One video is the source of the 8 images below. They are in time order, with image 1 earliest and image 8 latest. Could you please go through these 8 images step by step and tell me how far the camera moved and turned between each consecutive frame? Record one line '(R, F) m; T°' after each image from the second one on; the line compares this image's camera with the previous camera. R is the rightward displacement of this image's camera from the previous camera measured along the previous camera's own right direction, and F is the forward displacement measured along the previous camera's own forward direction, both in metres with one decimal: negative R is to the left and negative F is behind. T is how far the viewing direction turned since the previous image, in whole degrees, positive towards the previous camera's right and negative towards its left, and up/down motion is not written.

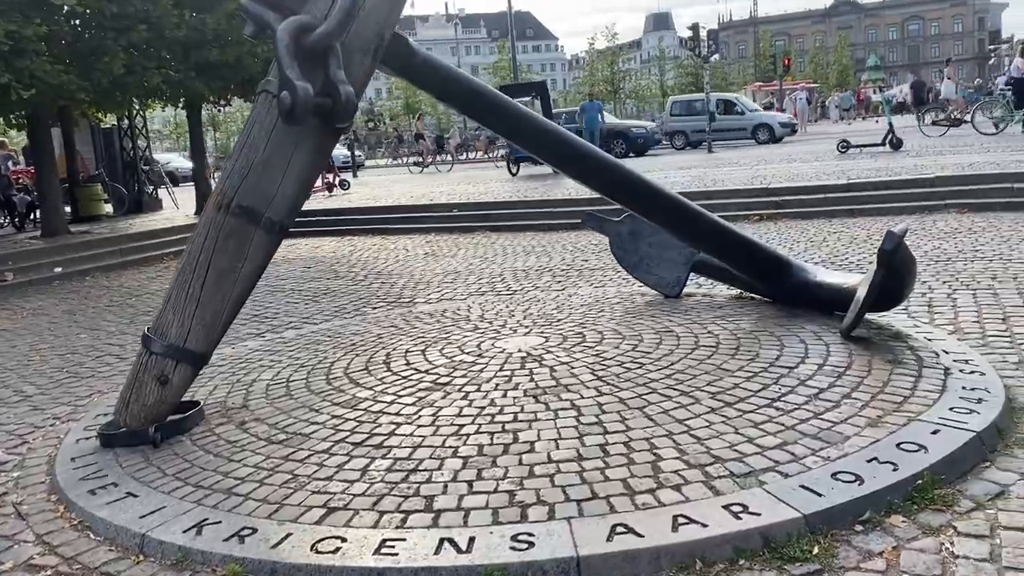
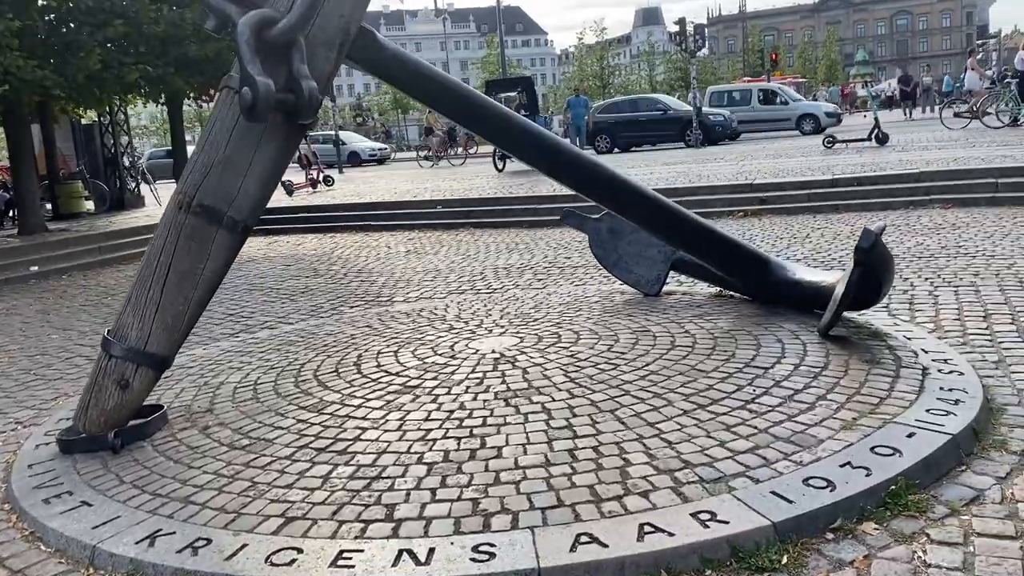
(+0.1, +0.1) m; +1°
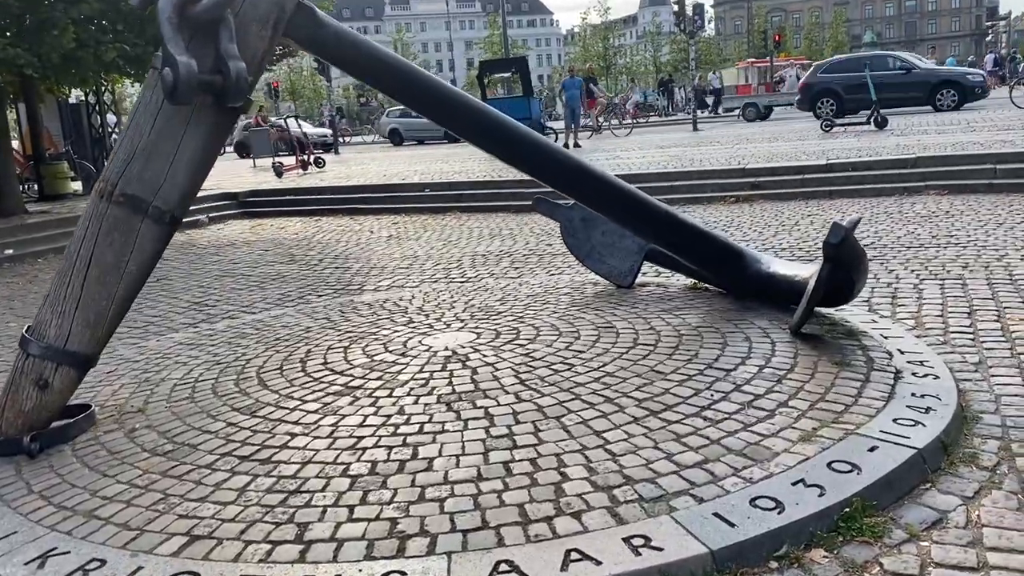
(+0.3, +0.3) m; 0°
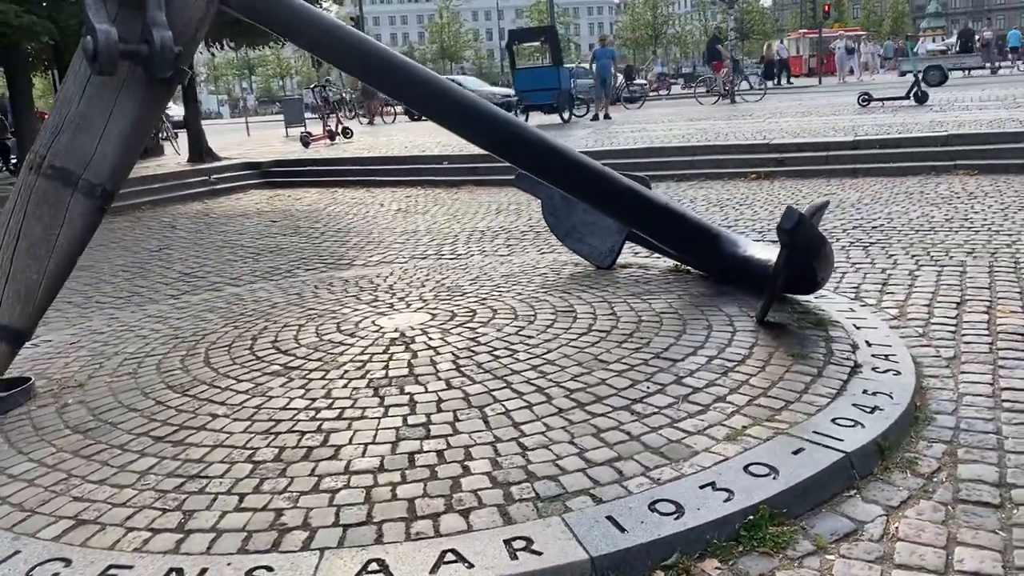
(+0.5, +0.2) m; -3°
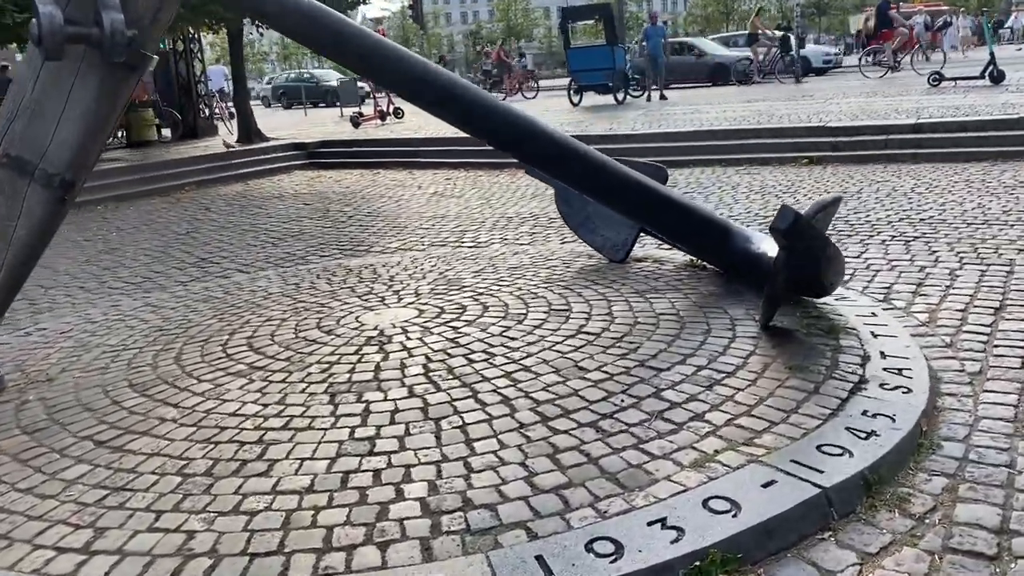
(+0.4, +0.3) m; -4°
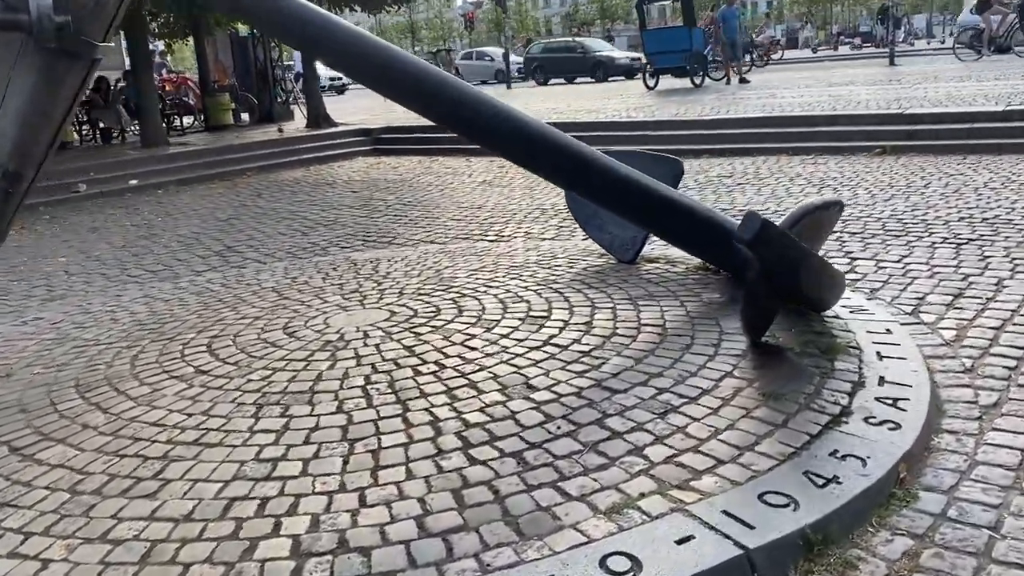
(+0.6, +0.4) m; -6°
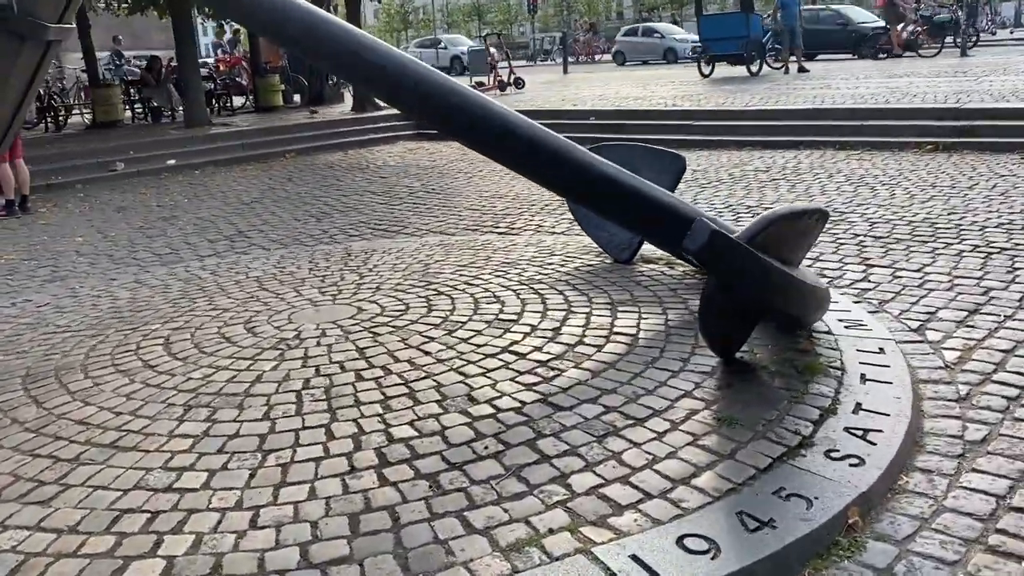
(+0.4, +0.3) m; -4°
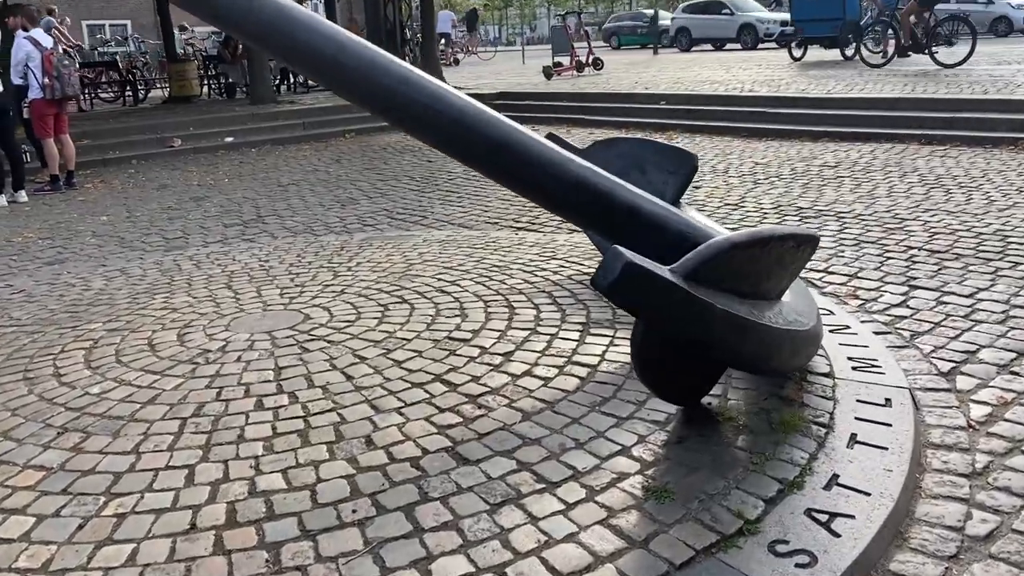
(+0.6, +0.6) m; -6°
